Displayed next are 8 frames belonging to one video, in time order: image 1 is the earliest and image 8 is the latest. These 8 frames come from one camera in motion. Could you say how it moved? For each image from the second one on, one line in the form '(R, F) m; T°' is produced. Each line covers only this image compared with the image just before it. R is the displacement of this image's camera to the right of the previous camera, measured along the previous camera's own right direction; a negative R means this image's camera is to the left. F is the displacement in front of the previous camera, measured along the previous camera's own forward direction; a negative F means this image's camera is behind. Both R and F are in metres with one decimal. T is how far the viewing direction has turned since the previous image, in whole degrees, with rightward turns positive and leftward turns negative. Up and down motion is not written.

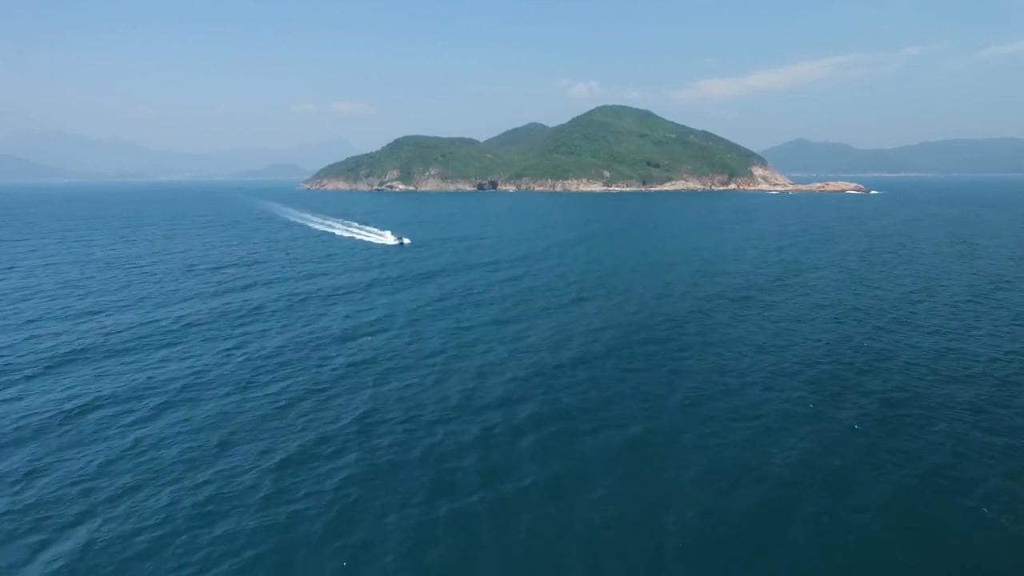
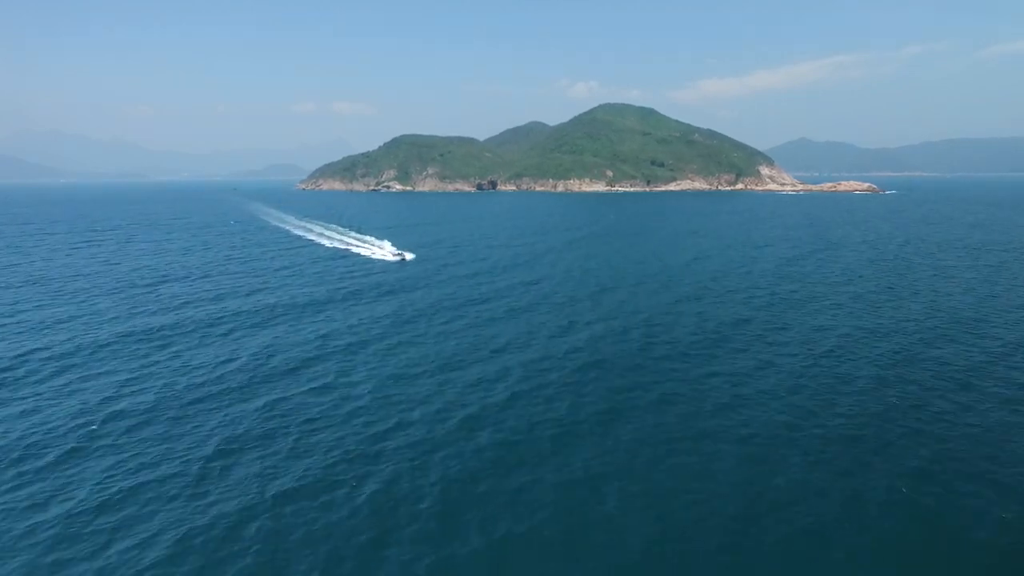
(+2.6, +17.0) m; 0°
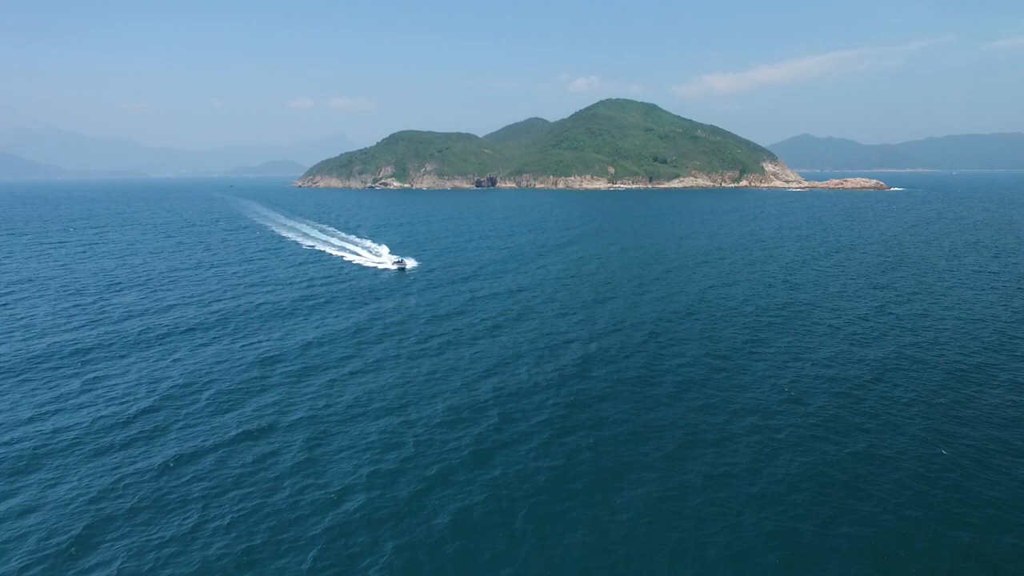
(+1.5, +10.2) m; 0°
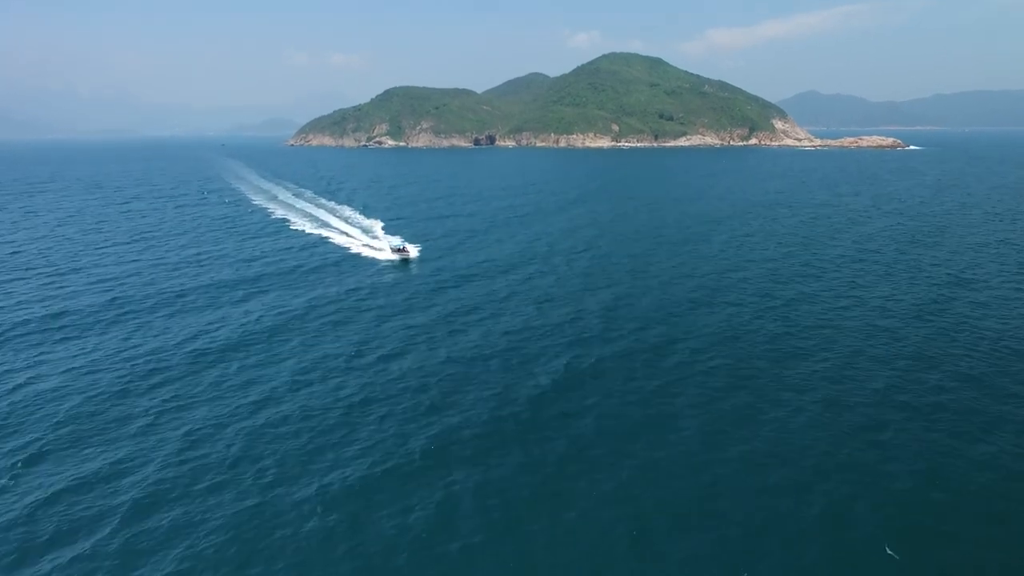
(+2.4, +16.1) m; 0°
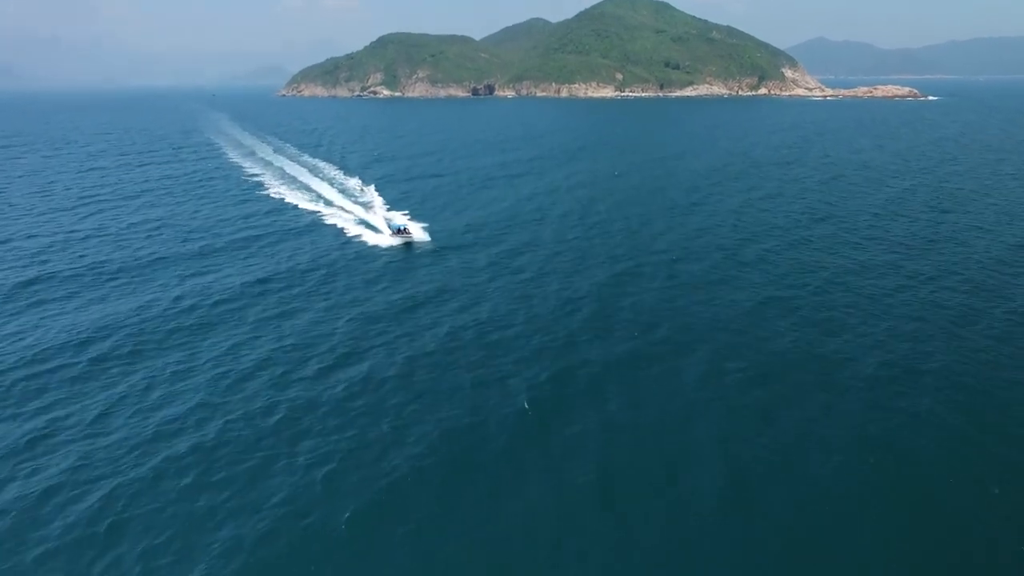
(+1.5, +10.3) m; 0°
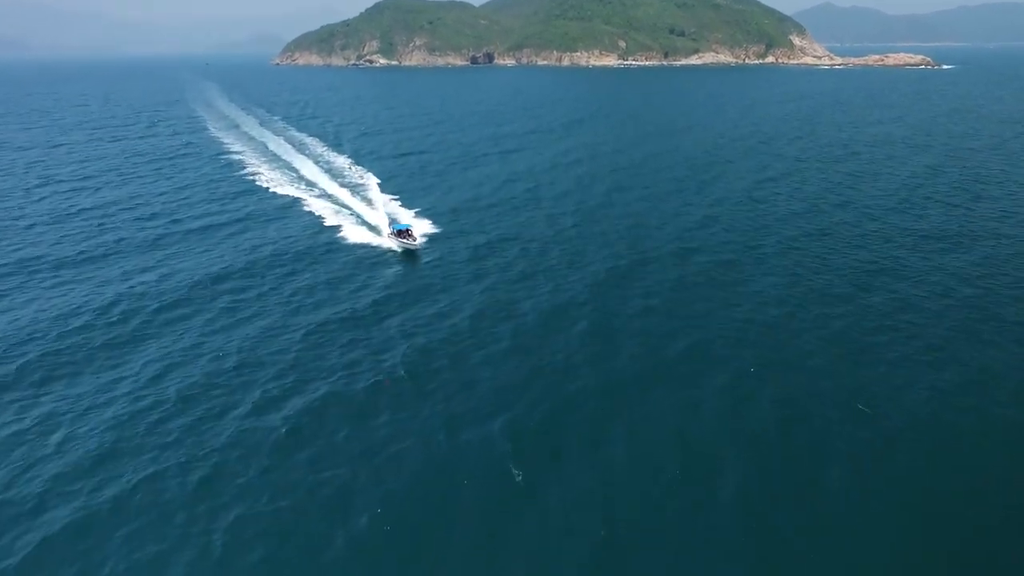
(+1.1, +7.2) m; 0°
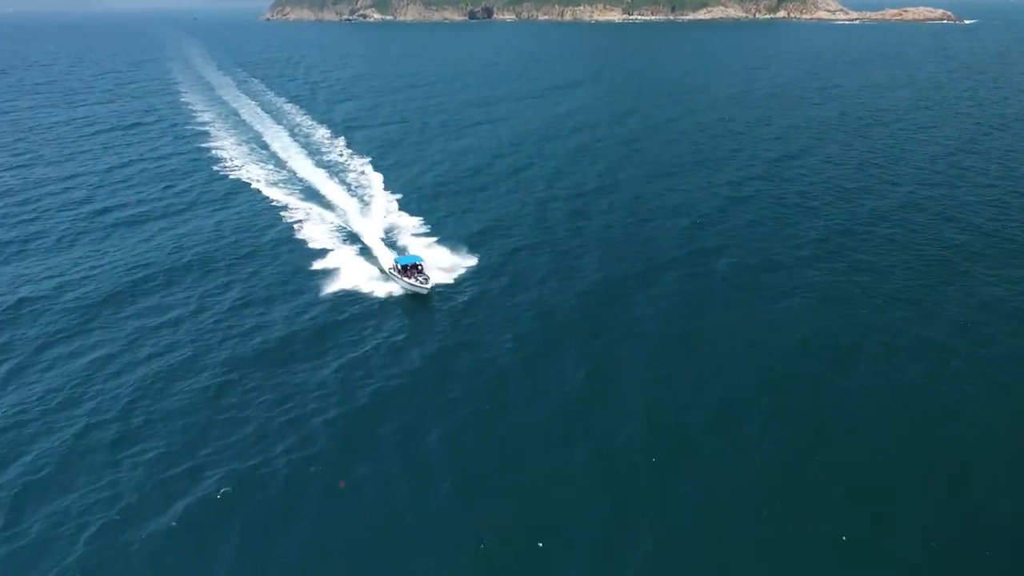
(+1.3, +9.8) m; 0°
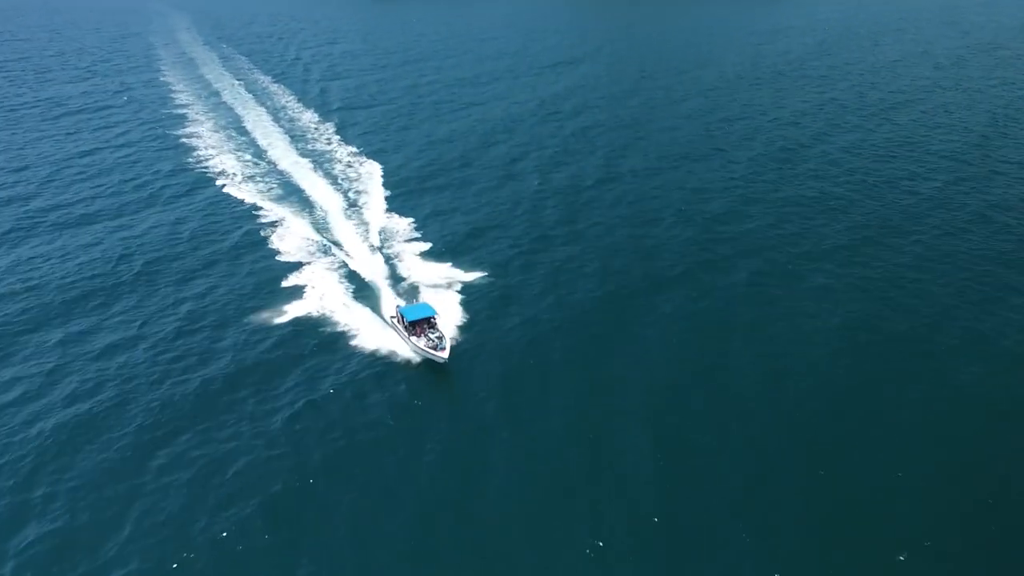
(+0.7, +5.6) m; 0°
